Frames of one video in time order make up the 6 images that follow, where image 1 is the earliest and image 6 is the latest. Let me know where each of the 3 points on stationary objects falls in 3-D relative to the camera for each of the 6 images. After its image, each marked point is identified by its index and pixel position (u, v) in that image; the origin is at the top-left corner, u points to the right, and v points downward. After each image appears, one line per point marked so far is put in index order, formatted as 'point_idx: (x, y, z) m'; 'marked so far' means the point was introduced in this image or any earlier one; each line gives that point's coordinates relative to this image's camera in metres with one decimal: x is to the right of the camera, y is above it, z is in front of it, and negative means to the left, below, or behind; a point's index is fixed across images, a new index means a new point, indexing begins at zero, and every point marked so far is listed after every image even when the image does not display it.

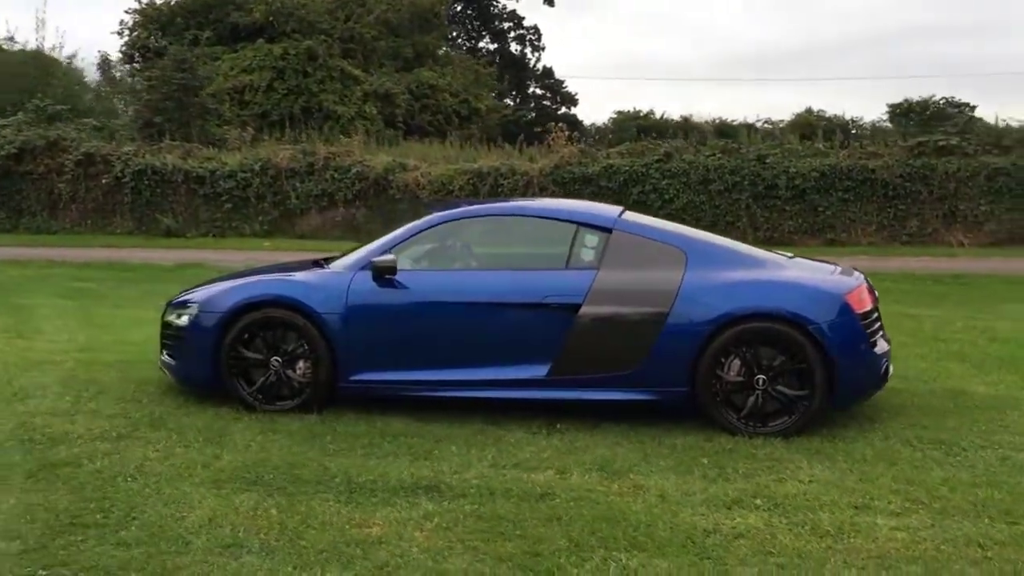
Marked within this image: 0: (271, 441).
0: (-1.4, -0.9, +4.9) m
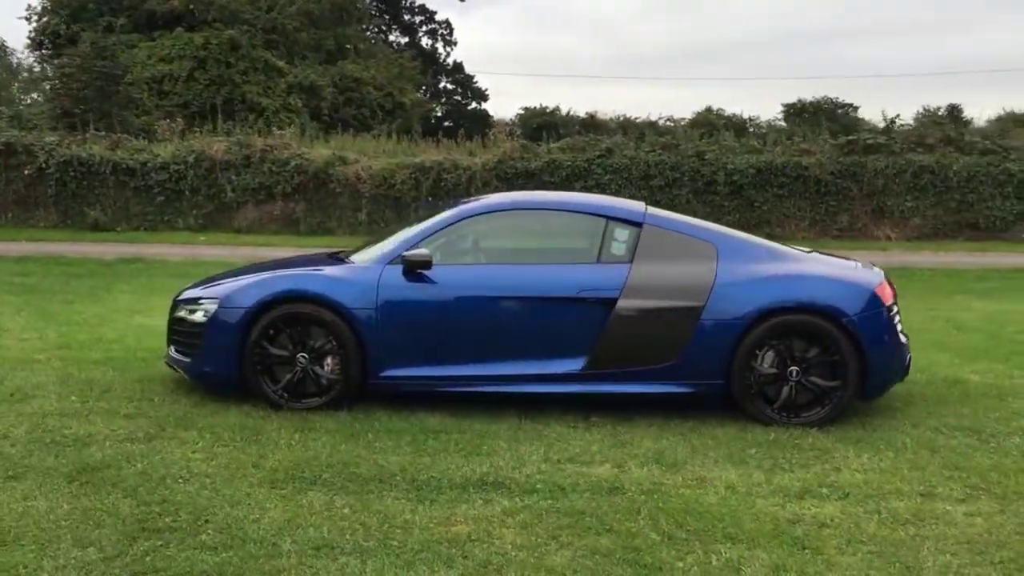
0: (-1.1, -0.9, +4.8) m
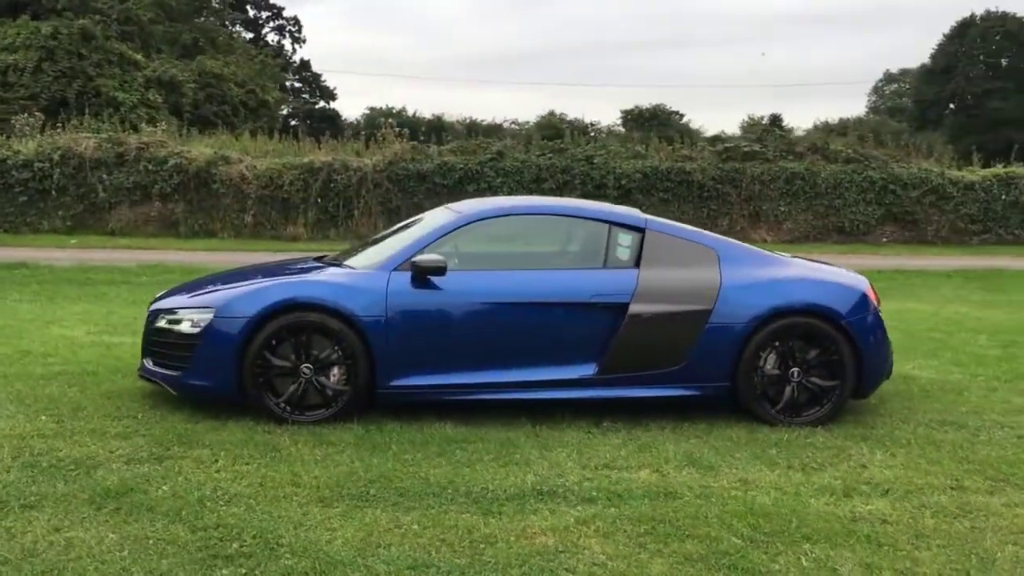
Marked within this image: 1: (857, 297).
0: (-0.9, -0.9, +4.6) m
1: (+2.5, -0.1, +5.9) m
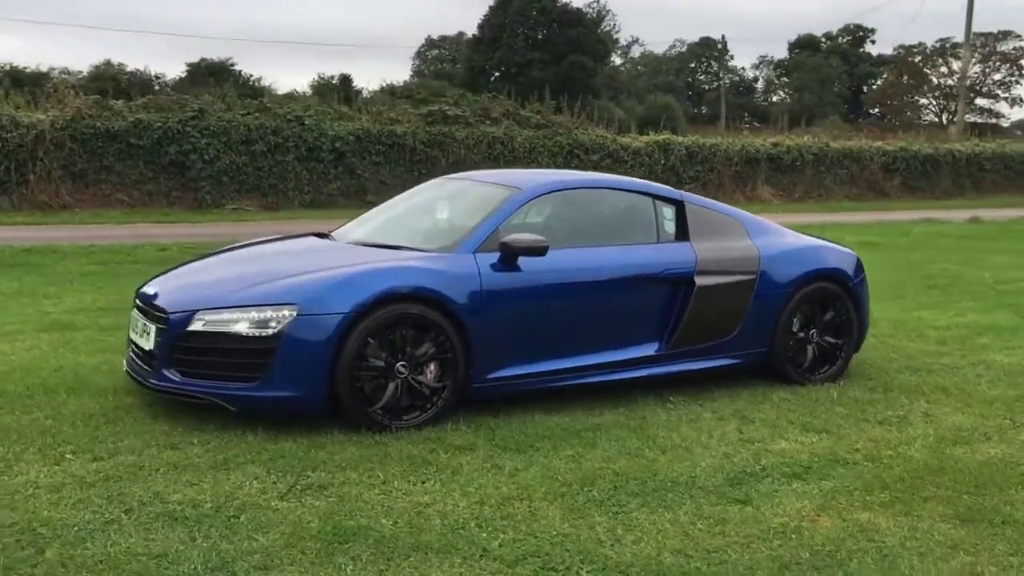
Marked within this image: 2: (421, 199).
0: (-0.1, -0.9, +4.2) m
1: (+2.7, +0.2, +6.5) m
2: (-0.7, +0.7, +6.3) m
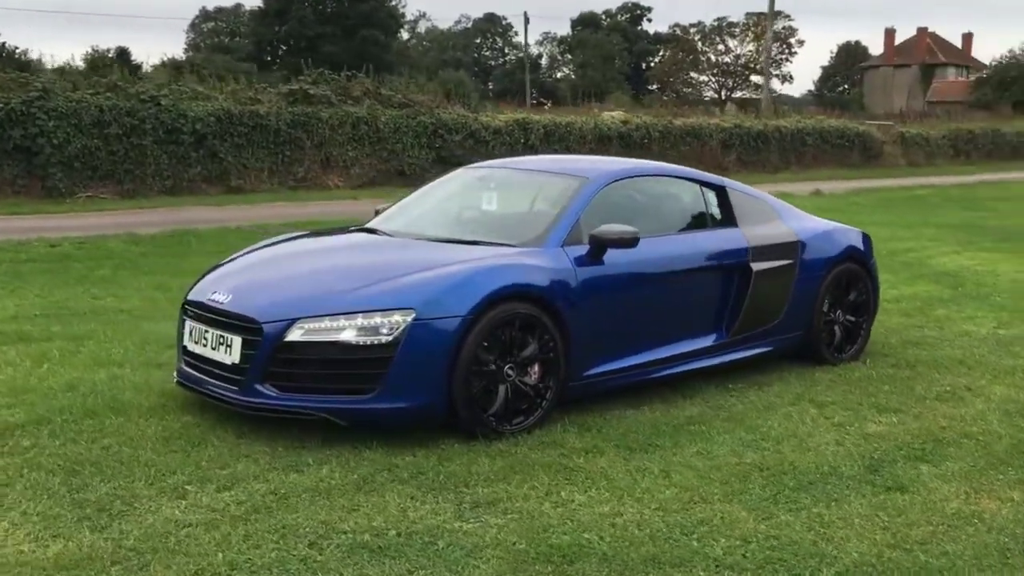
0: (+0.6, -0.8, +4.1) m
1: (+3.0, +0.3, +6.8) m
2: (-0.4, +0.7, +6.0) m
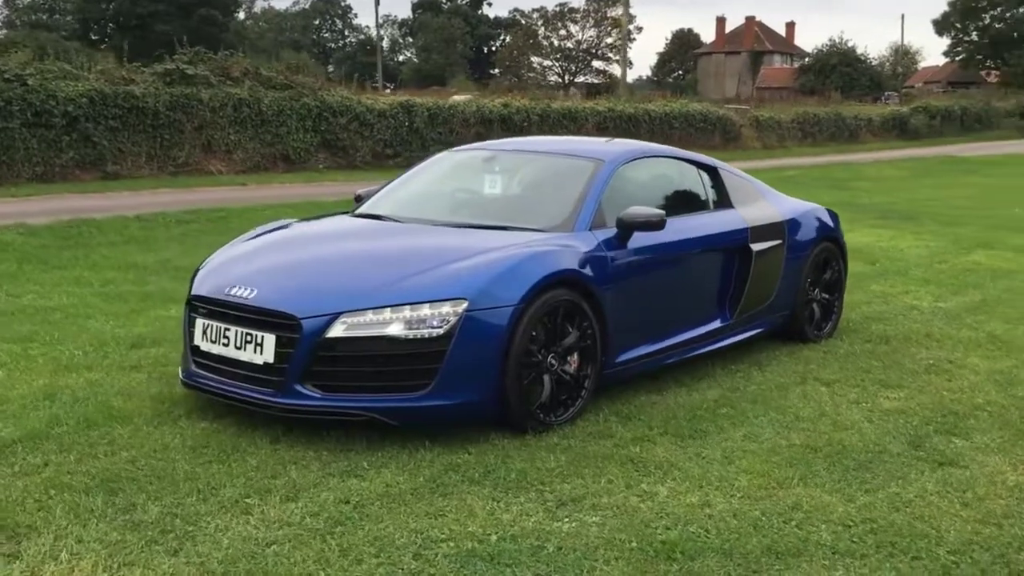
0: (+0.9, -0.8, +4.1) m
1: (+2.9, +0.5, +7.0) m
2: (-0.3, +0.8, +5.8) m
